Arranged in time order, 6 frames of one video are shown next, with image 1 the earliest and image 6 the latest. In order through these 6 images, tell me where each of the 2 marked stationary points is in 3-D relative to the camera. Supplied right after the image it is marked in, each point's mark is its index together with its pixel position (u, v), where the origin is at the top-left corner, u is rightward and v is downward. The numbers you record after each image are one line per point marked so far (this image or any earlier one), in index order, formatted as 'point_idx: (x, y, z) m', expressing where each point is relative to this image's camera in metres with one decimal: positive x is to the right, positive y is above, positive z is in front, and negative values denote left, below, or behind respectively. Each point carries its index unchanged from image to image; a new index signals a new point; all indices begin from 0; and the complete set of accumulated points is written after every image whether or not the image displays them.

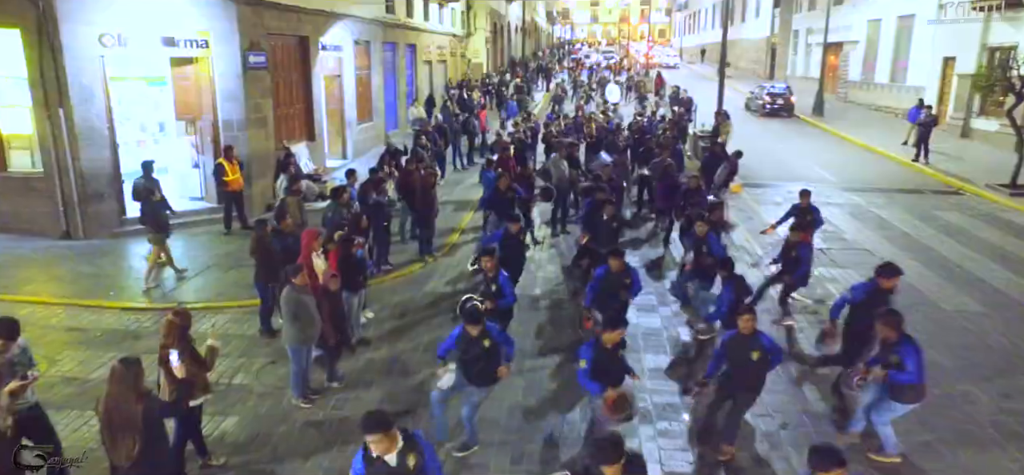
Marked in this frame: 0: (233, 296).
0: (-4.1, -0.8, +9.2) m
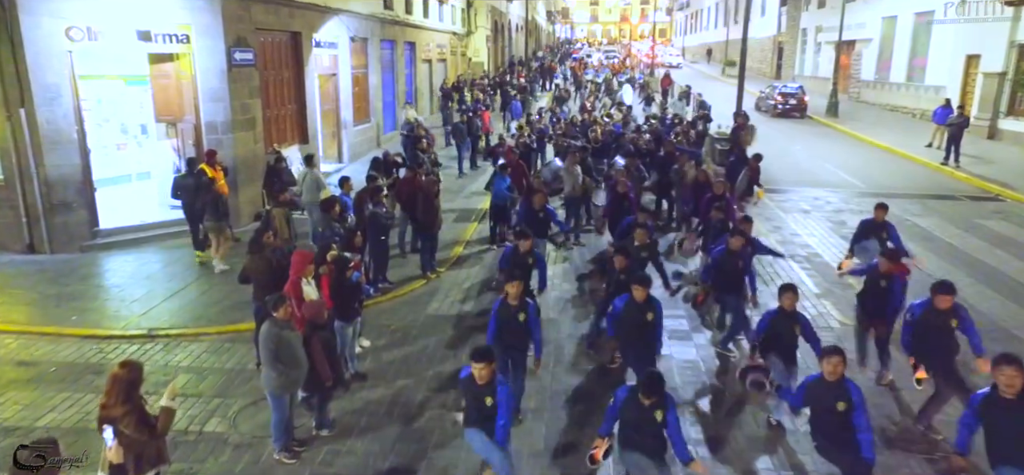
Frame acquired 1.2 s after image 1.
0: (-3.9, -1.1, +8.2) m
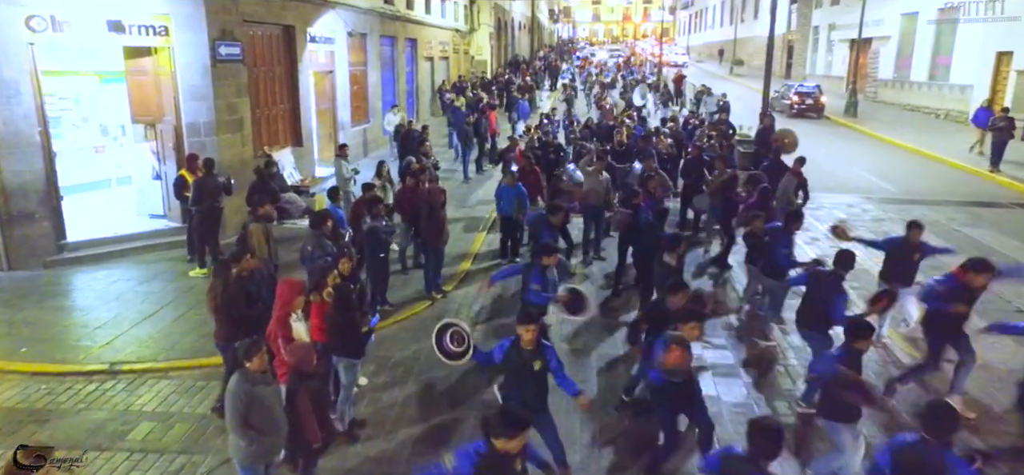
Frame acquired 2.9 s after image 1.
0: (-3.7, -1.3, +7.1) m
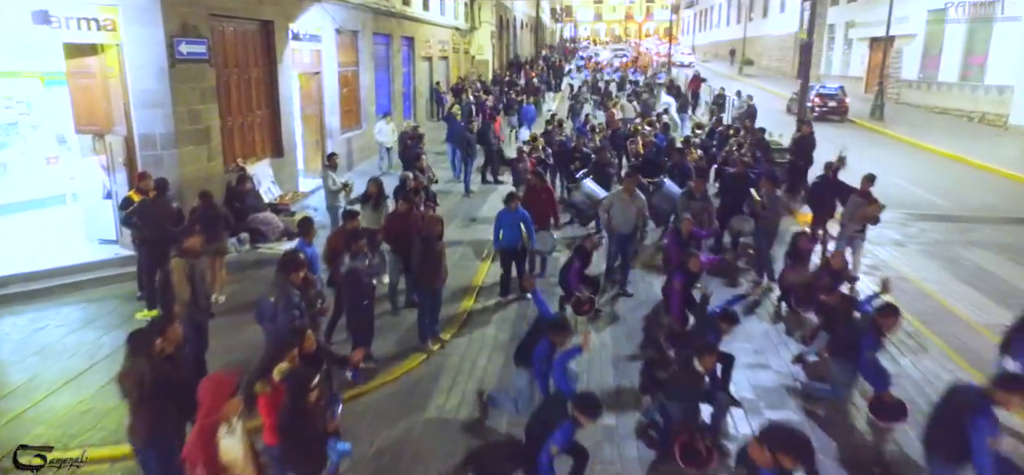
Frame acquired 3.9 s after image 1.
0: (-3.5, -1.7, +5.6) m
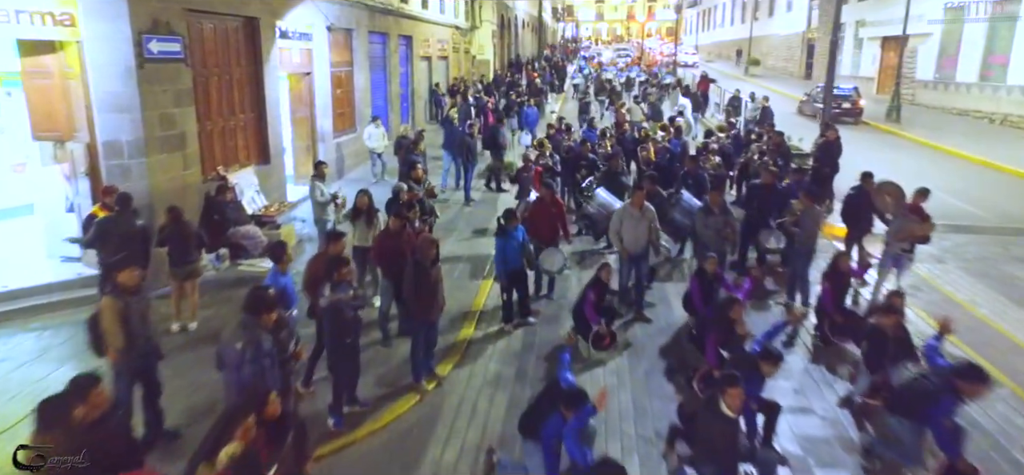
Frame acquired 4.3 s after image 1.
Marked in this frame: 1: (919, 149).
0: (-3.5, -1.9, +4.7) m
1: (+12.6, +2.8, +19.8) m
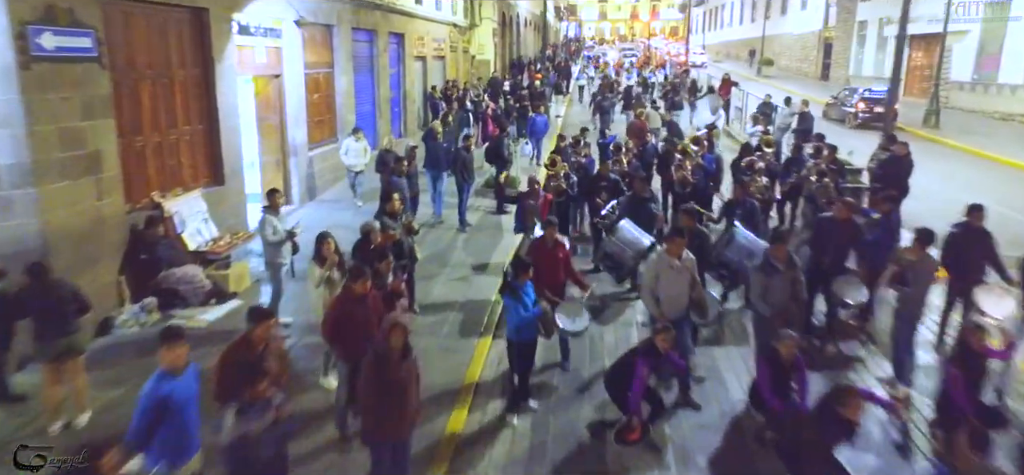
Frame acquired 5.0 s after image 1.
0: (-3.4, -2.5, +2.7) m
1: (+12.7, +2.2, +17.8) m
